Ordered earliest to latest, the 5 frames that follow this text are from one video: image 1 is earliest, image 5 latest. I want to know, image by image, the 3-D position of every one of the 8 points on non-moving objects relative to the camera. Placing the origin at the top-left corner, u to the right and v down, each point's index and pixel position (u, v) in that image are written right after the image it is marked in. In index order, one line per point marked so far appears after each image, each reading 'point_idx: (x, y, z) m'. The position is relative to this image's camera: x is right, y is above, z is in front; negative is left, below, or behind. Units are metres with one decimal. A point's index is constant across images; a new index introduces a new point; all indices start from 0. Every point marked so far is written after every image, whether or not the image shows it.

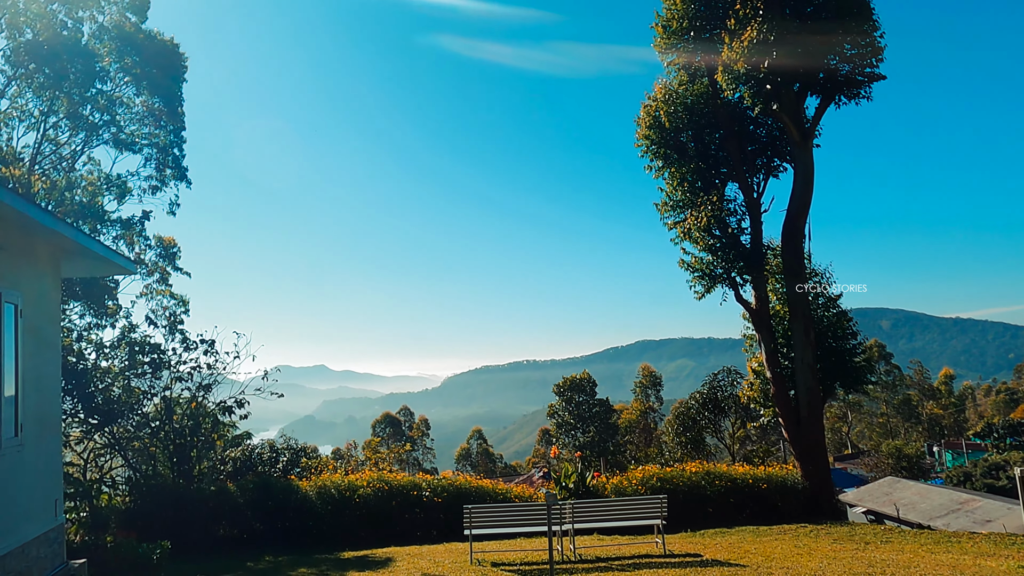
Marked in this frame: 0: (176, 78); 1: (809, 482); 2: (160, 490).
0: (-10.2, +6.5, +18.0) m
1: (+6.3, -4.1, +12.3) m
2: (-6.4, -3.9, +10.9) m
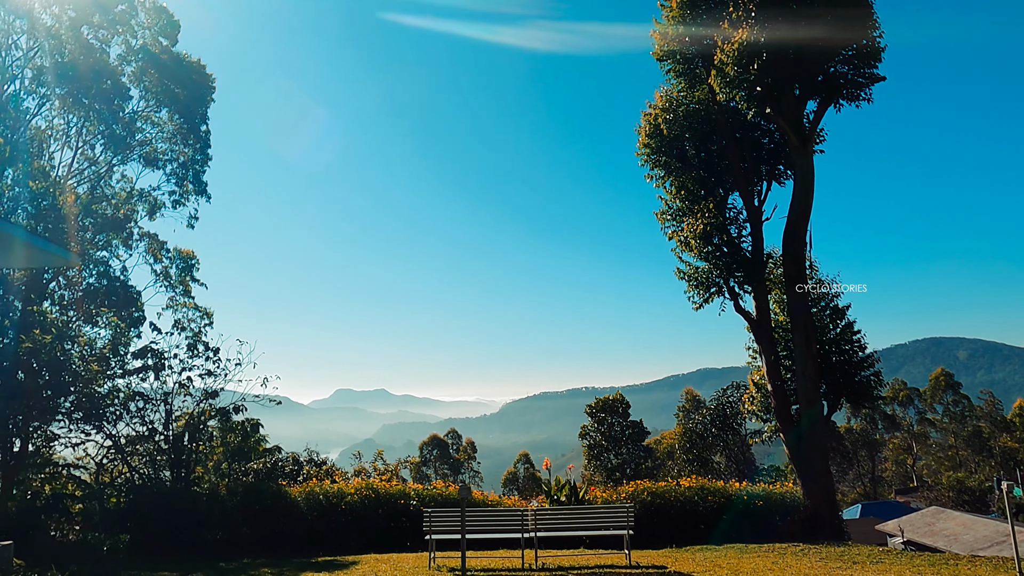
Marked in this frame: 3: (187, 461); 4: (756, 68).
0: (-10.0, +6.1, +18.8) m
1: (+6.0, -4.3, +11.7) m
2: (-6.7, -4.0, +11.1) m
3: (-8.4, -4.3, +14.5) m
4: (+4.8, +4.4, +11.6) m
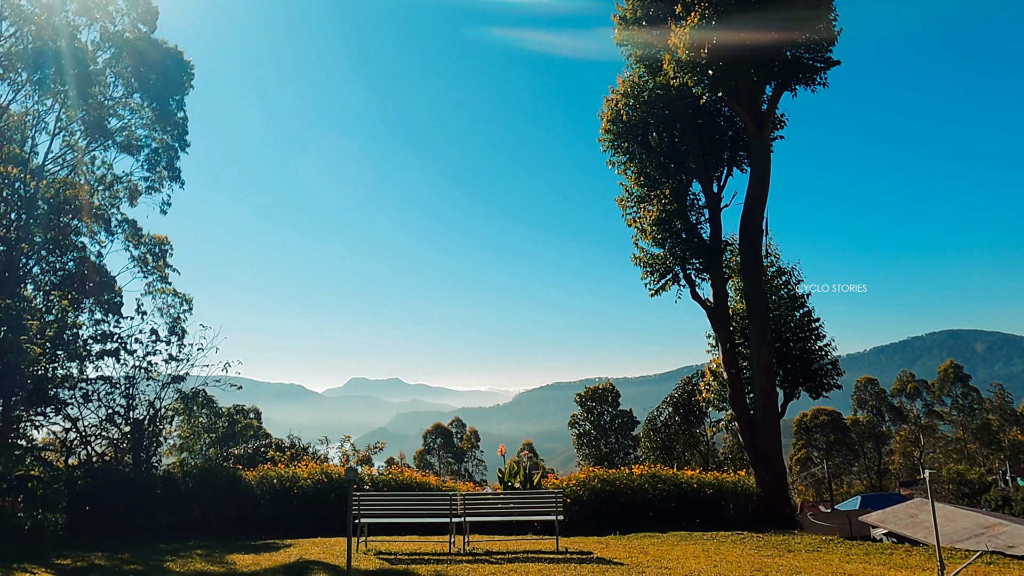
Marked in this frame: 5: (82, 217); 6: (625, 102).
0: (-10.9, +6.6, +18.8) m
1: (+5.0, -4.1, +11.6) m
2: (-7.7, -3.7, +11.2) m
3: (-9.4, -4.0, +14.6) m
4: (+3.9, +4.6, +11.4) m
5: (-12.3, +2.1, +16.6) m
6: (+2.7, +4.4, +13.6) m
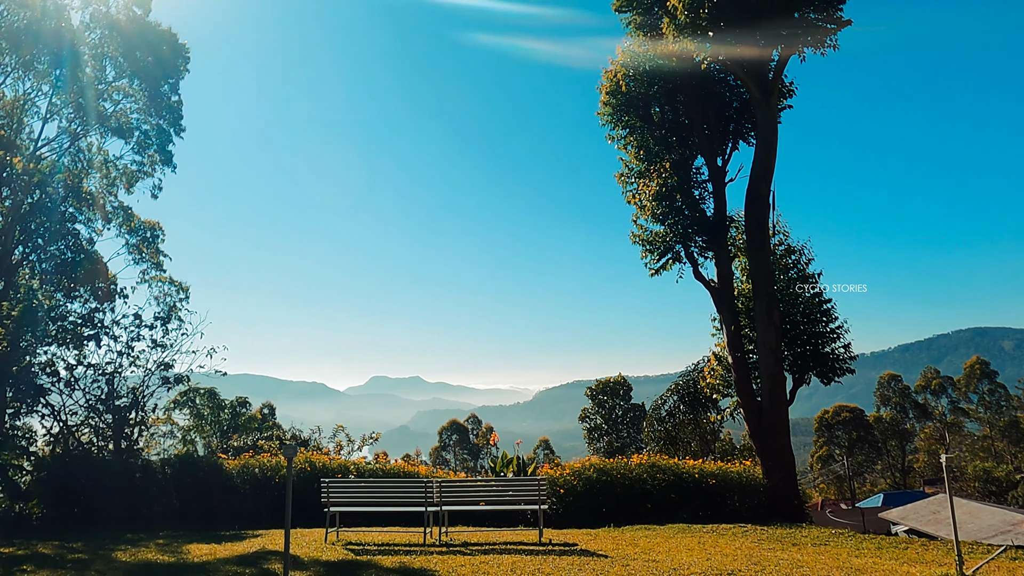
0: (-10.9, +7.0, +18.4) m
1: (+4.8, -3.6, +10.9) m
2: (-7.9, -3.3, +10.8) m
3: (-9.5, -3.6, +14.3) m
4: (+3.6, +5.0, +10.7) m
5: (-12.4, +2.4, +16.3) m
6: (+2.5, +4.8, +12.9) m
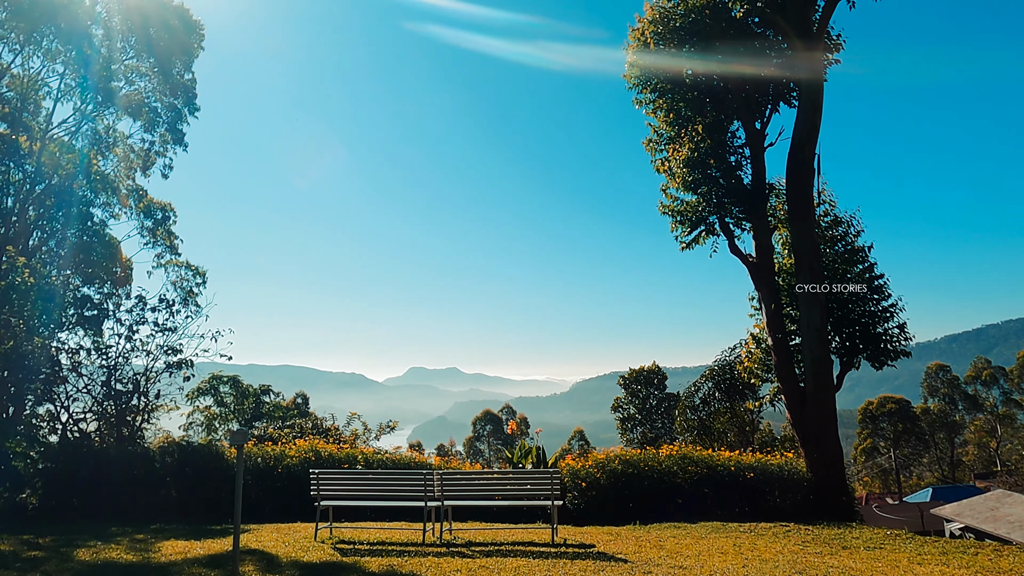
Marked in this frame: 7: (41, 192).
0: (-10.3, +7.4, +18.0) m
1: (+5.1, -3.2, +9.8) m
2: (-7.6, -3.0, +10.4) m
3: (-9.0, -3.2, +14.0) m
4: (+3.8, +5.5, +9.5) m
5: (-11.9, +2.8, +16.1) m
6: (+2.8, +5.3, +11.8) m
7: (-12.2, +2.5, +15.0) m
